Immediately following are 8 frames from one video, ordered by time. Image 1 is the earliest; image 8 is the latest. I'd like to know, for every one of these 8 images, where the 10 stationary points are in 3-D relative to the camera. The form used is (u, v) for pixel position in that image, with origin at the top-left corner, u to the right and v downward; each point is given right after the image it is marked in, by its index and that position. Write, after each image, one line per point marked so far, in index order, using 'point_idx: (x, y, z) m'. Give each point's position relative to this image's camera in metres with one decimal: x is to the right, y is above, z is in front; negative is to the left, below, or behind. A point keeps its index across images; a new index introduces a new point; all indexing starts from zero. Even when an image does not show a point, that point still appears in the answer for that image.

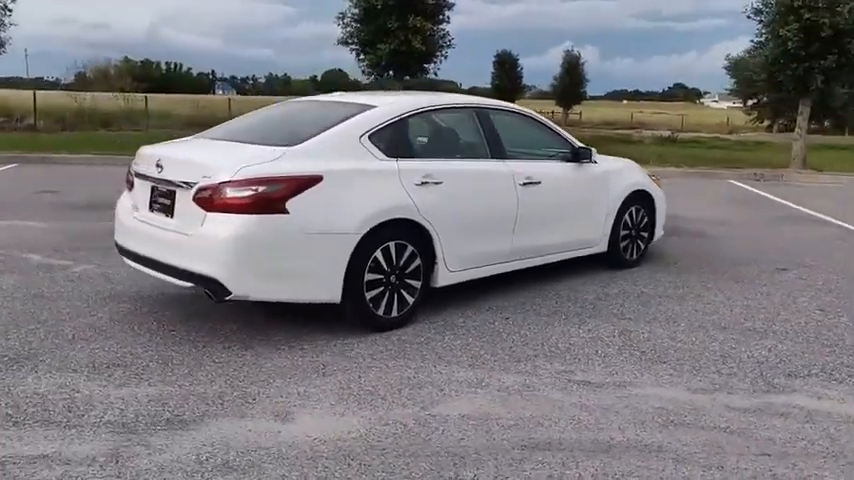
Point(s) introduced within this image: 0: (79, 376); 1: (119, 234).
0: (-2.3, -0.9, +4.6) m
1: (-2.7, +0.1, +6.0) m
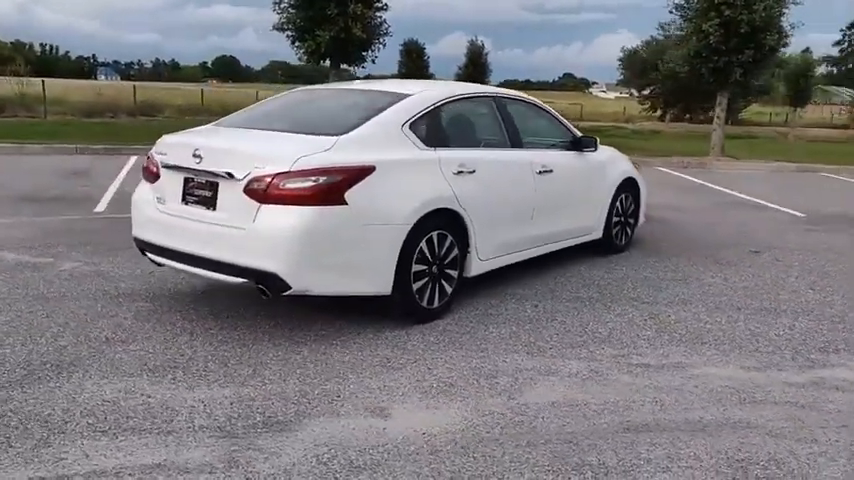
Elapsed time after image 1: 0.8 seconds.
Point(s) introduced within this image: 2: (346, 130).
0: (-1.8, -0.9, +4.3) m
1: (-2.4, +0.1, +5.7) m
2: (-0.6, +0.8, +5.3) m
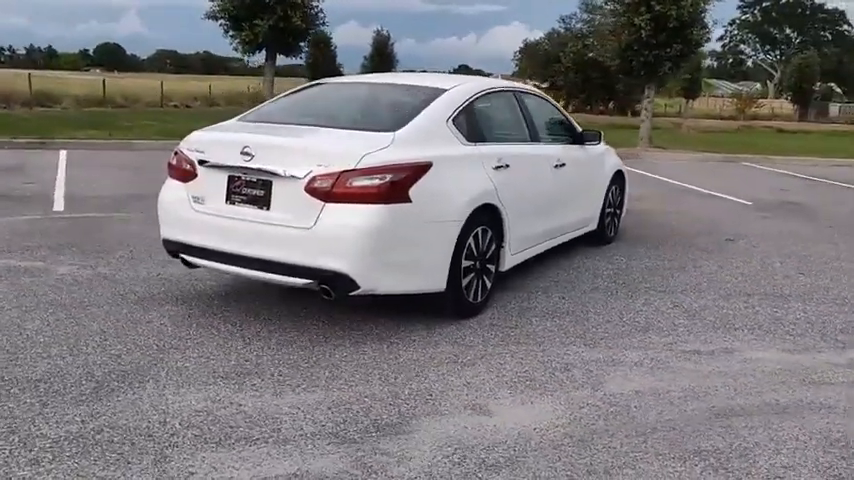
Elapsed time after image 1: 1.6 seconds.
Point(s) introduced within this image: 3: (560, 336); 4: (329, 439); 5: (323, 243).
0: (-1.2, -0.9, +4.1) m
1: (-2.0, +0.1, +5.4) m
2: (-0.2, +0.9, +5.2) m
3: (+1.1, -0.7, +5.3) m
4: (-0.5, -1.0, +3.5) m
5: (-0.7, 0.0, +4.7) m
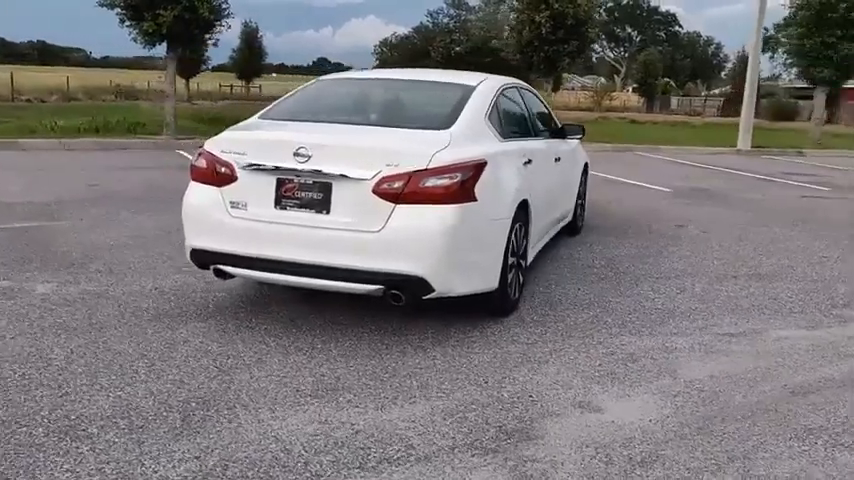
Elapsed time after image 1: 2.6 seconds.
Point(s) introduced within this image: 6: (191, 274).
0: (-0.6, -0.9, +3.9) m
1: (-1.6, 0.0, +5.0) m
2: (+0.2, +0.9, +5.1) m
3: (+1.4, -0.7, +5.5) m
4: (+0.2, -1.0, +3.4) m
5: (-0.2, 0.0, +4.5) m
6: (-2.2, -0.3, +6.4) m
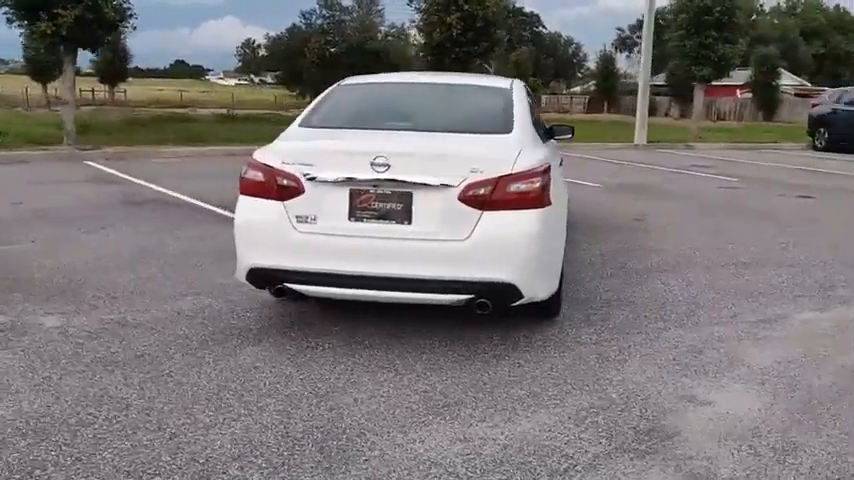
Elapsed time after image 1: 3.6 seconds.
0: (+0.1, -1.0, +3.7) m
1: (-1.1, -0.1, +4.7) m
2: (+0.6, +0.8, +5.1) m
3: (+1.8, -0.7, +5.6) m
4: (+1.0, -1.1, +3.4) m
5: (+0.4, -0.1, +4.4) m
6: (-1.9, -0.5, +6.0) m
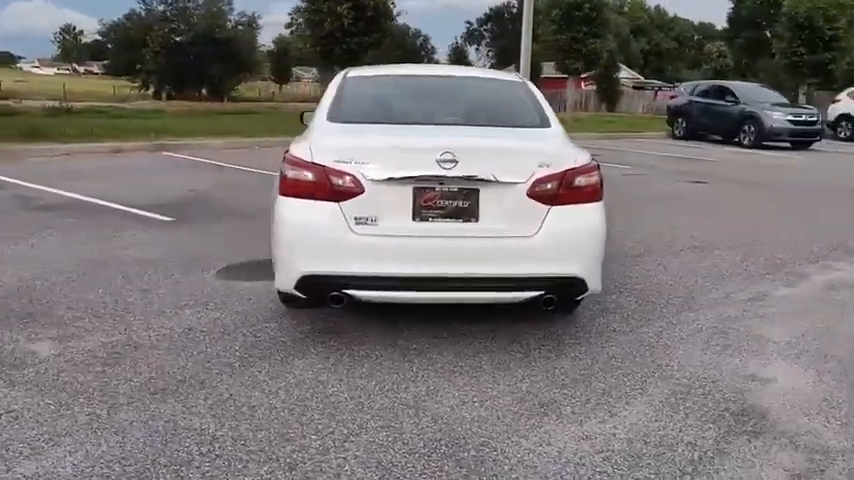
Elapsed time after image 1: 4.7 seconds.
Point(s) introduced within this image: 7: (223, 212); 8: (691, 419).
0: (+0.7, -1.0, +3.7) m
1: (-0.7, -0.1, +4.3) m
2: (+0.8, +0.9, +5.1) m
3: (+2.0, -0.6, +5.9) m
4: (+1.6, -1.0, +3.6) m
5: (+0.8, -0.1, +4.4) m
6: (-1.7, -0.5, +5.5) m
7: (-3.1, +0.4, +10.4) m
8: (+1.4, -1.0, +3.7) m
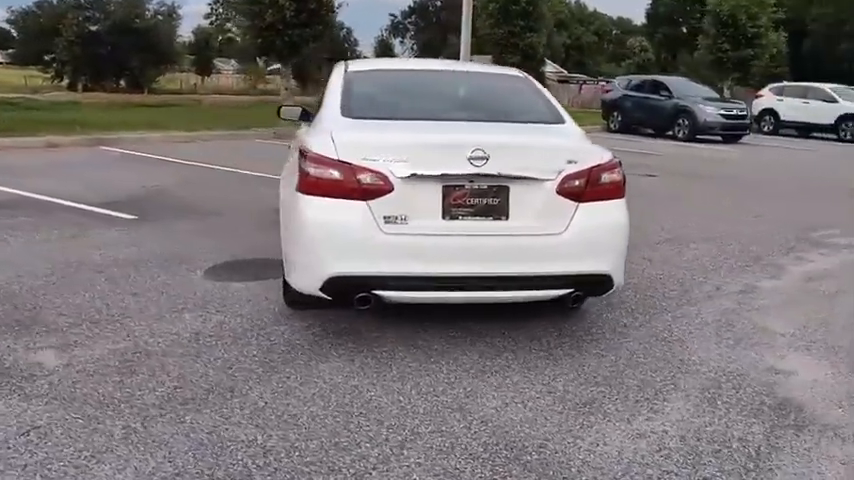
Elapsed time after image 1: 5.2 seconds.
0: (+1.0, -1.0, +3.7) m
1: (-0.5, -0.1, +4.2) m
2: (+0.9, +0.9, +5.1) m
3: (+2.0, -0.5, +6.0) m
4: (+1.9, -1.0, +3.6) m
5: (+1.0, 0.0, +4.4) m
6: (-1.6, -0.5, +5.3) m
7: (-3.5, +0.5, +10.0) m
8: (+1.7, -1.0, +3.8) m
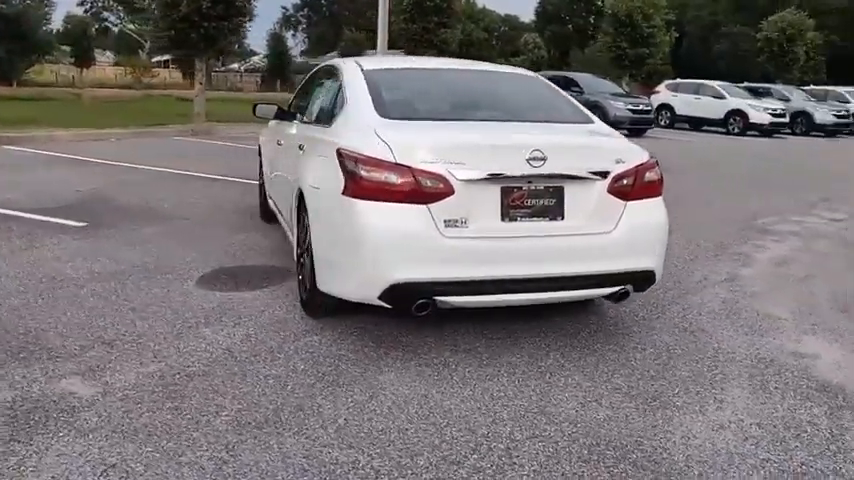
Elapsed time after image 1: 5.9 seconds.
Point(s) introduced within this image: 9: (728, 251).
0: (+1.4, -1.0, +3.8) m
1: (-0.2, -0.2, +4.1) m
2: (+1.1, +0.9, +5.1) m
3: (+2.1, -0.5, +6.2) m
4: (+2.3, -1.0, +3.8) m
5: (+1.3, 0.0, +4.4) m
6: (-1.4, -0.6, +5.0) m
7: (-3.9, +0.4, +9.3) m
8: (+2.1, -0.9, +4.0) m
9: (+3.6, -0.1, +8.1) m
